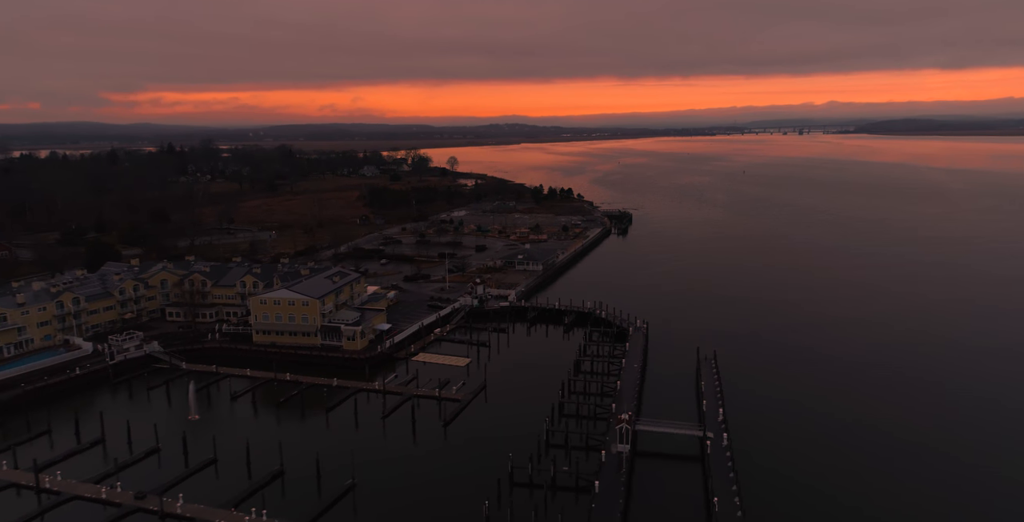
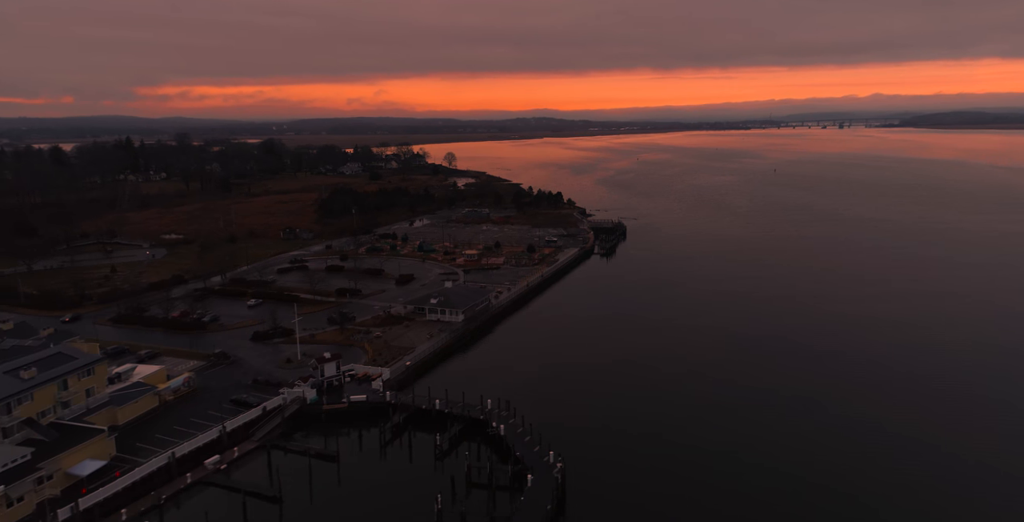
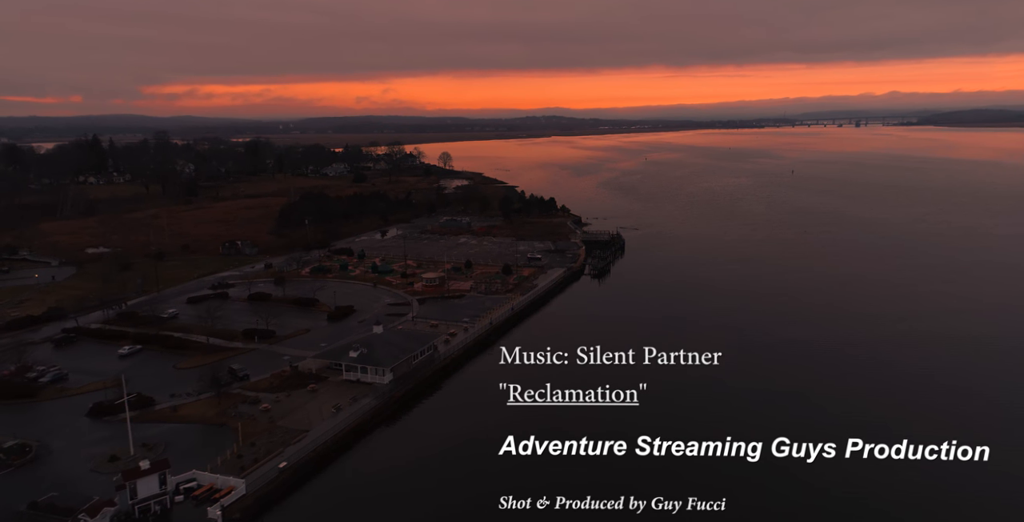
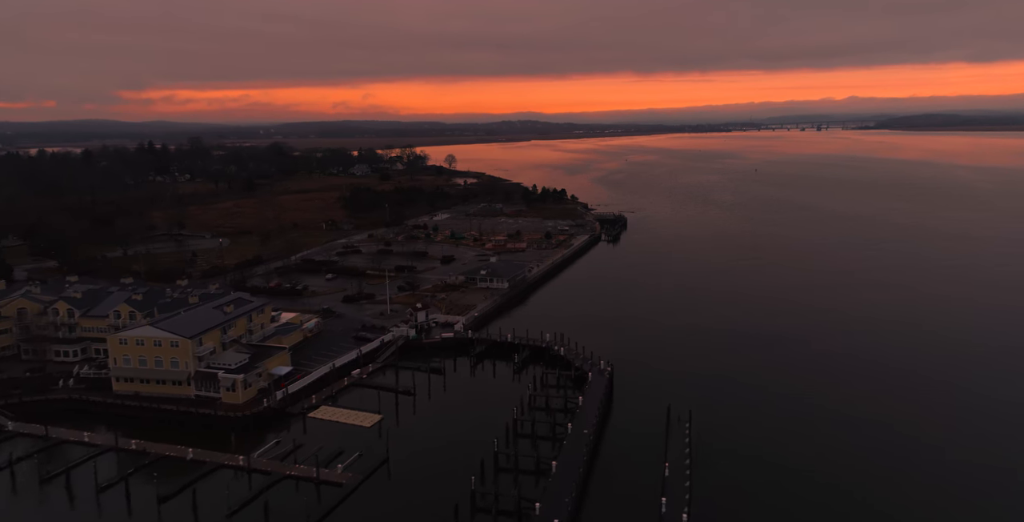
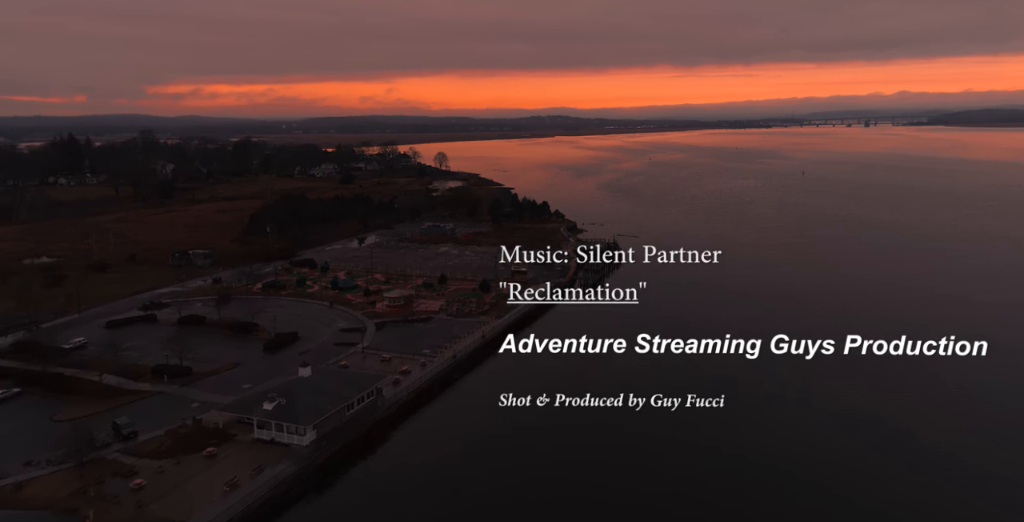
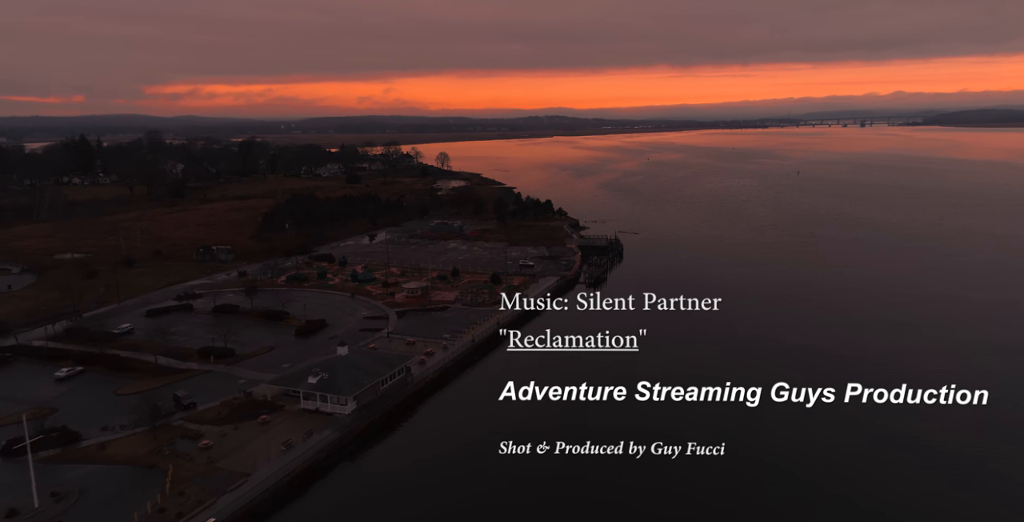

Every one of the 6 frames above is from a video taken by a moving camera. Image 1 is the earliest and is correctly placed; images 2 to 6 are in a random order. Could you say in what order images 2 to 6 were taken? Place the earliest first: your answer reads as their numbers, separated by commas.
4, 2, 3, 6, 5
